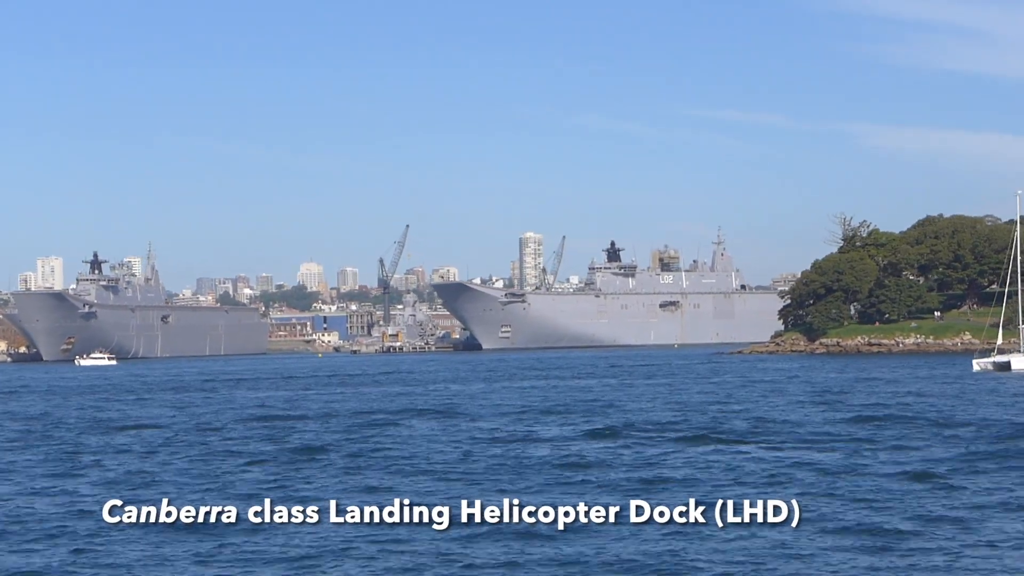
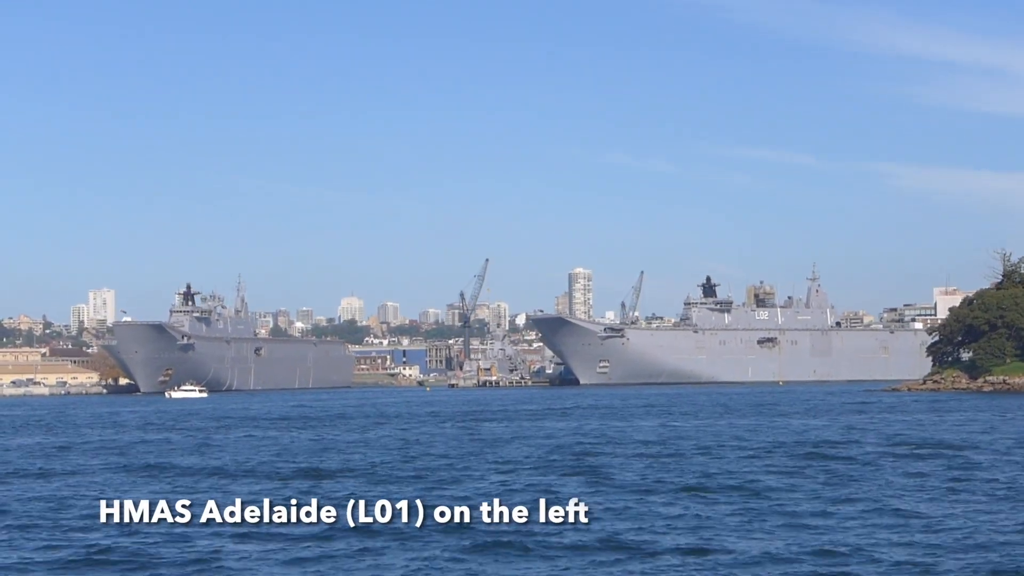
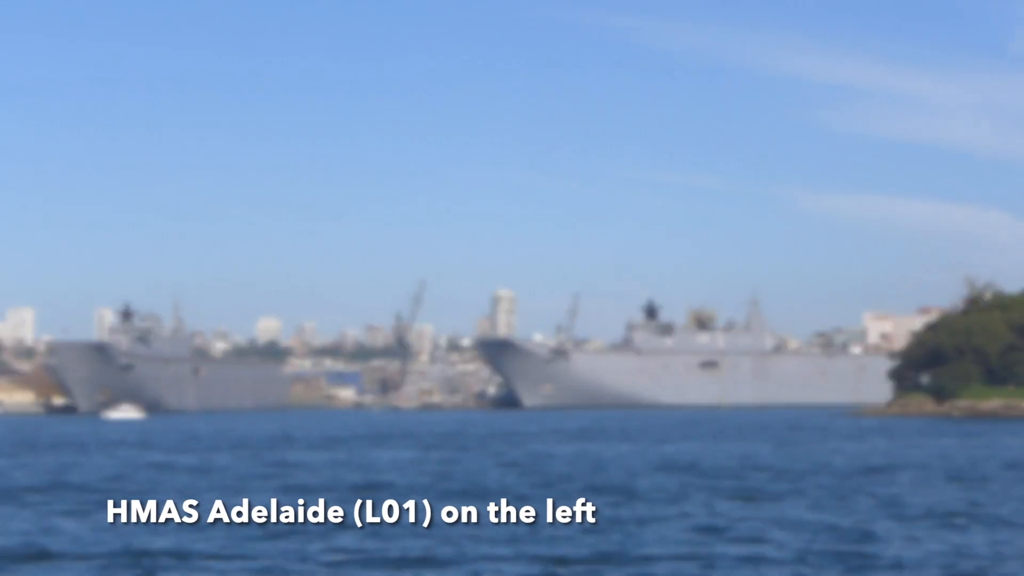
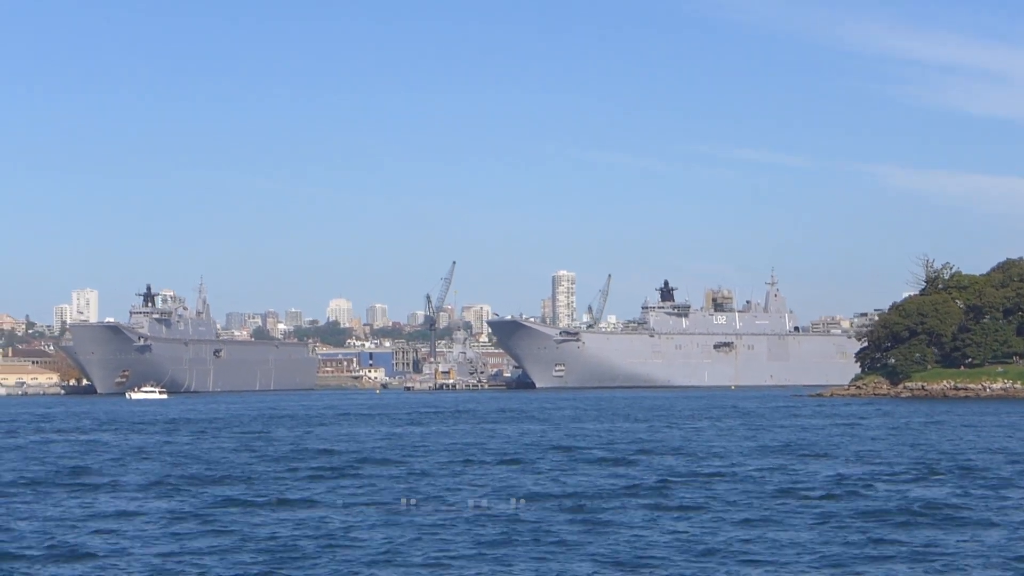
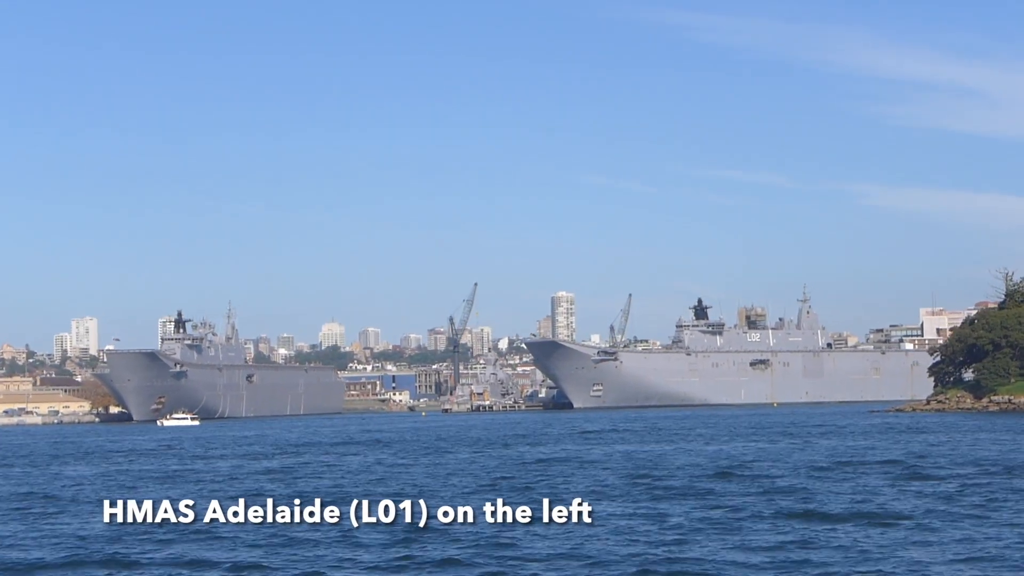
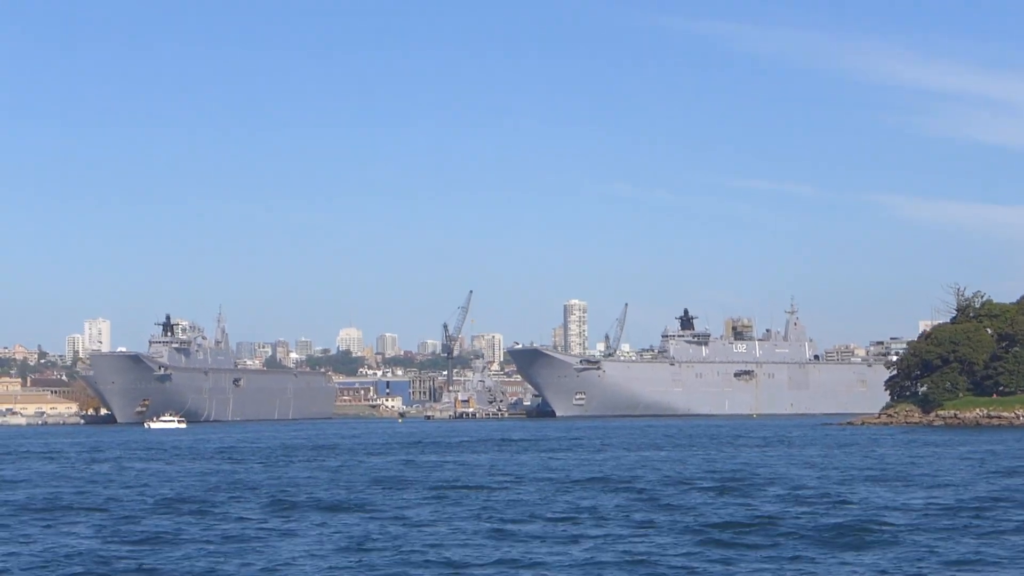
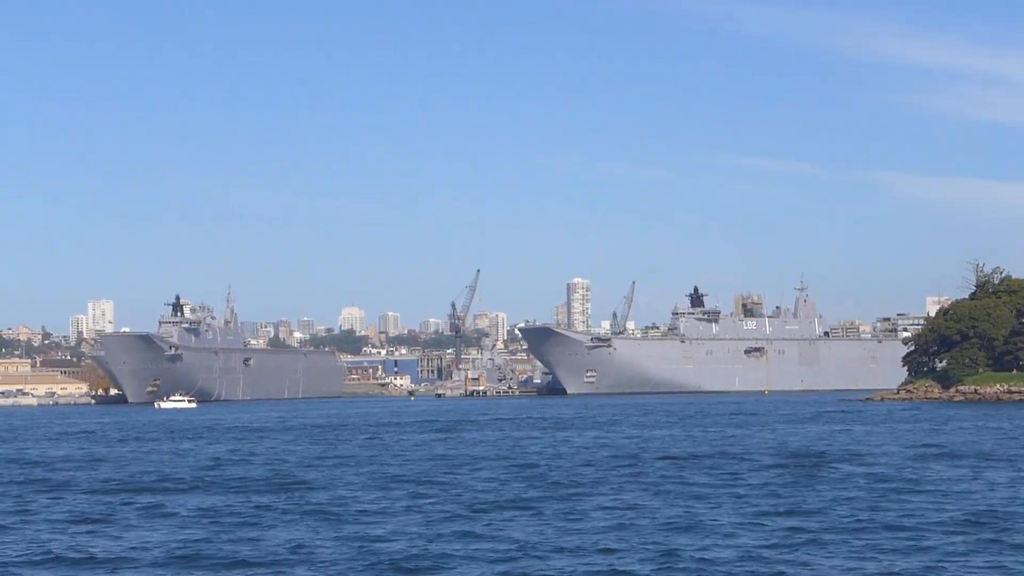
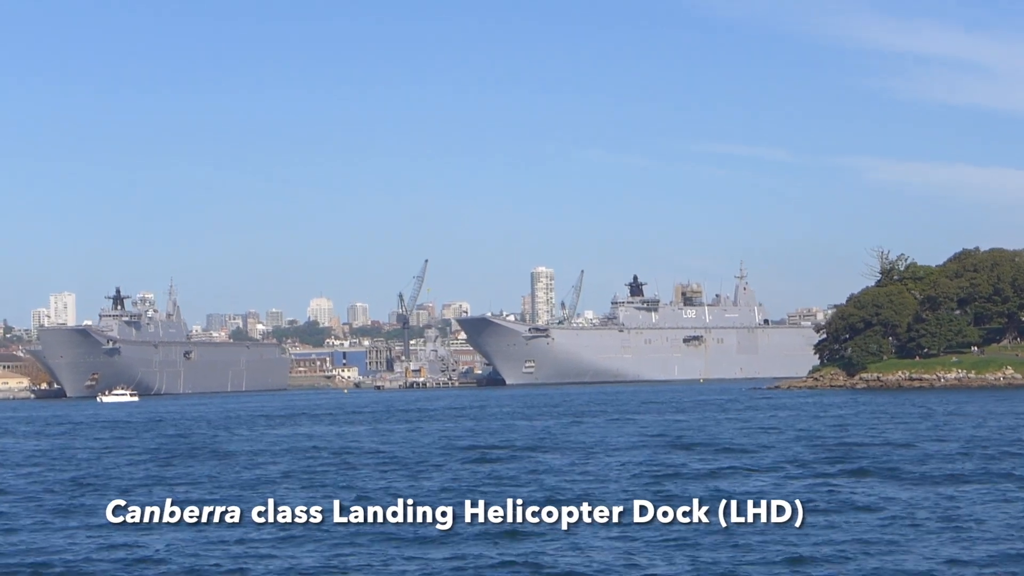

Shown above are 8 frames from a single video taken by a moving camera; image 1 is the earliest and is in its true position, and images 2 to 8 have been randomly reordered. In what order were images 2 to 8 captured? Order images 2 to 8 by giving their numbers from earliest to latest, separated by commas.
8, 4, 6, 7, 2, 5, 3
